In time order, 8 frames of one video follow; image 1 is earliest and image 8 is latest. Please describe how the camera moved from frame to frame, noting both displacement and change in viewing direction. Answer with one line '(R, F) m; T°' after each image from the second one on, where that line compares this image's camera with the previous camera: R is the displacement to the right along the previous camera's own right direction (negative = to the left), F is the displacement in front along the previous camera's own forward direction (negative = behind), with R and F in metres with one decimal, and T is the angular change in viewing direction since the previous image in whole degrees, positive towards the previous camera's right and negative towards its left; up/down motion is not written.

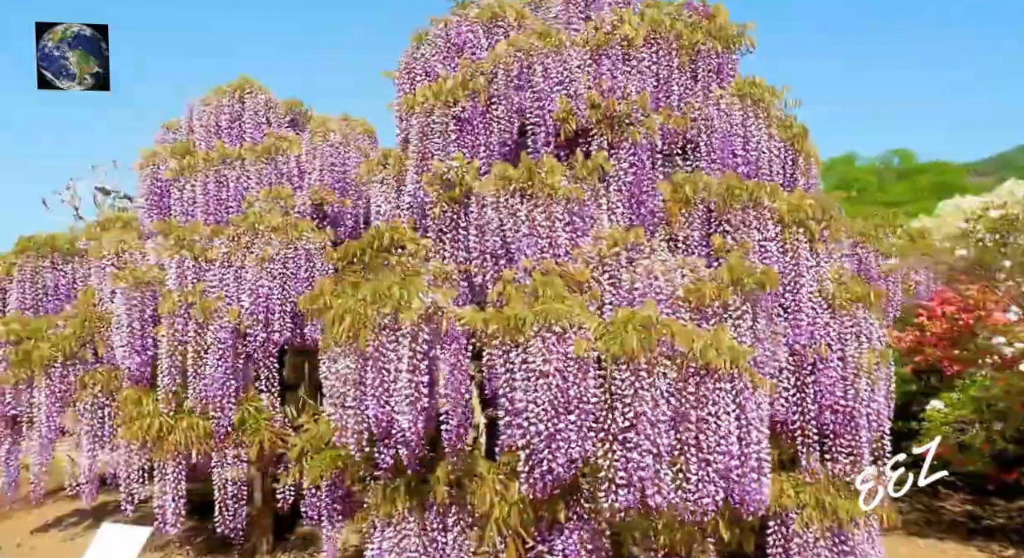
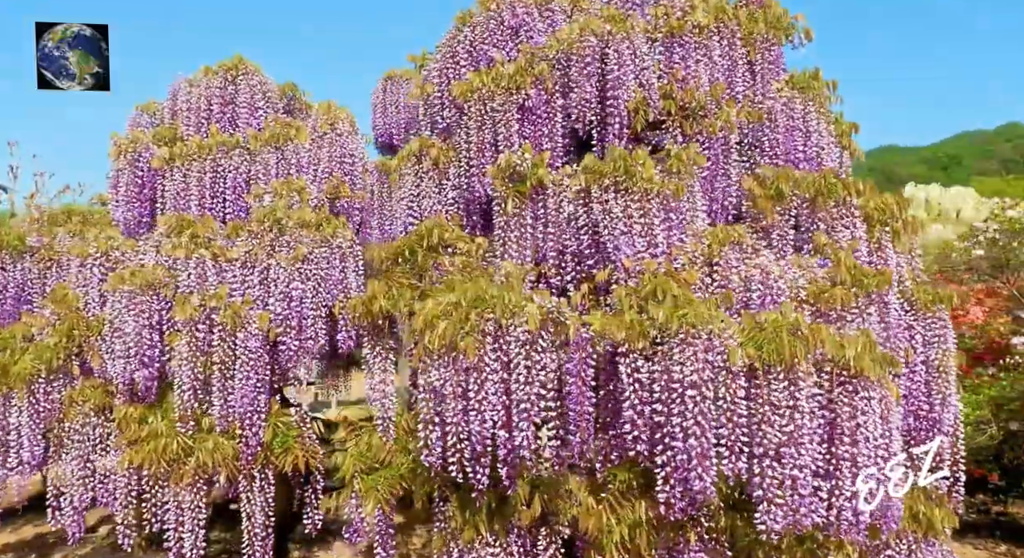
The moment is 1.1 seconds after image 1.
(-1.0, +0.5) m; +7°
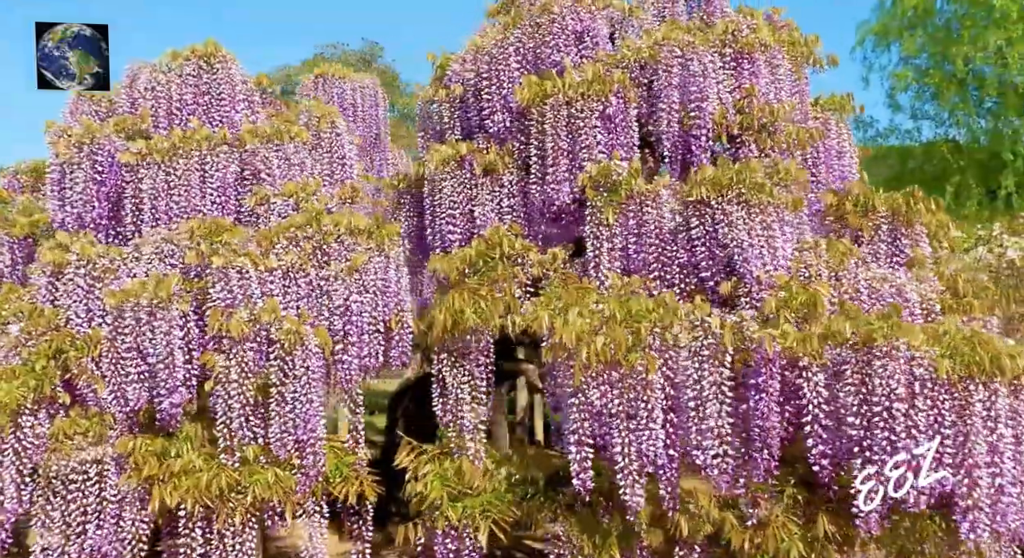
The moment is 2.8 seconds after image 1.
(-1.6, +0.4) m; +13°
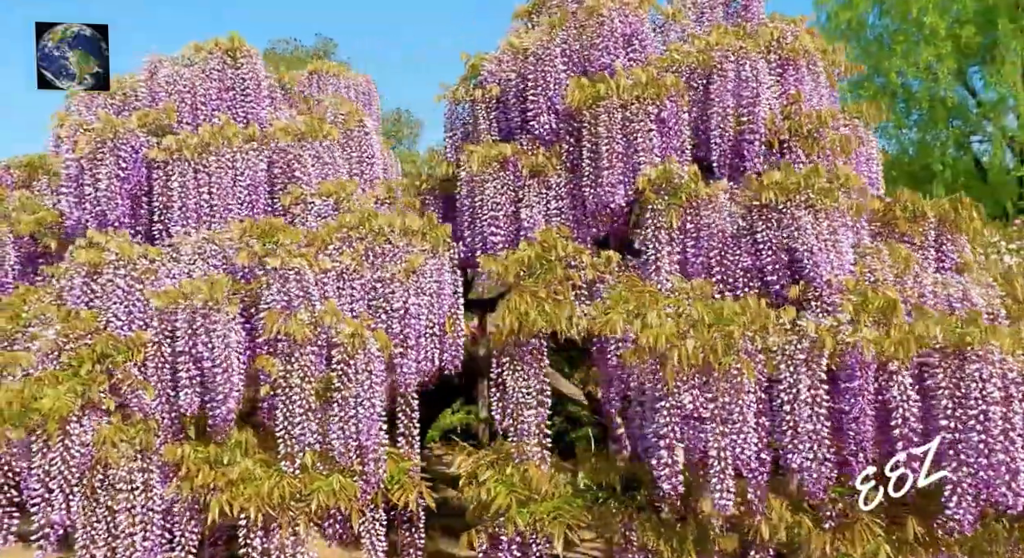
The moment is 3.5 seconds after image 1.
(-0.7, +0.1) m; +4°
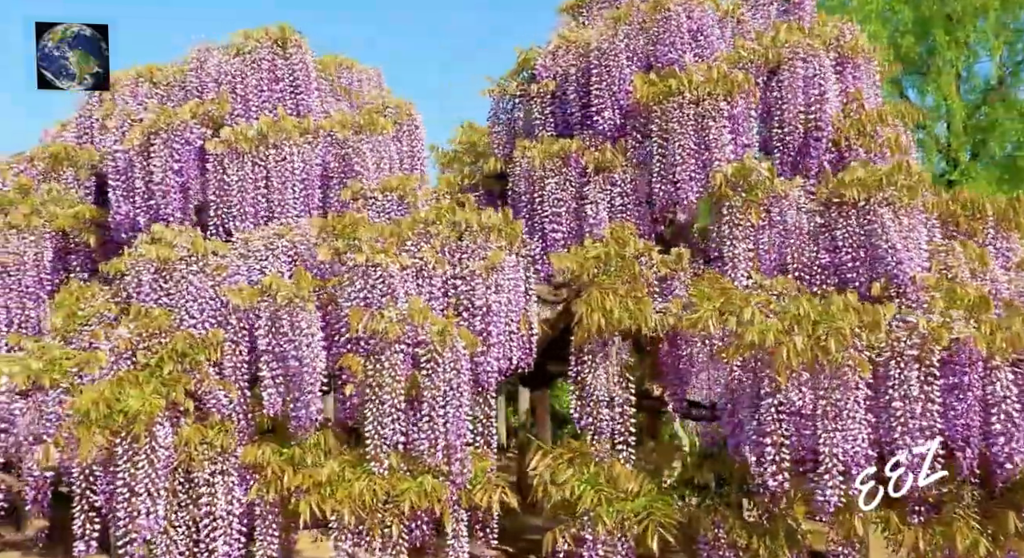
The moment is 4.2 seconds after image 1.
(-0.7, 0.0) m; +3°
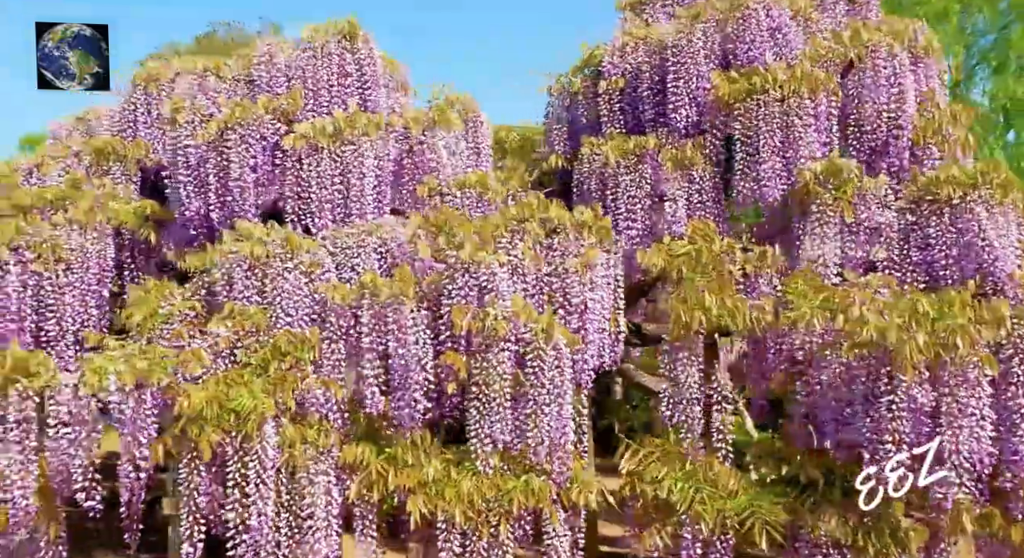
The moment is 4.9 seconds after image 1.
(-0.7, 0.0) m; +2°
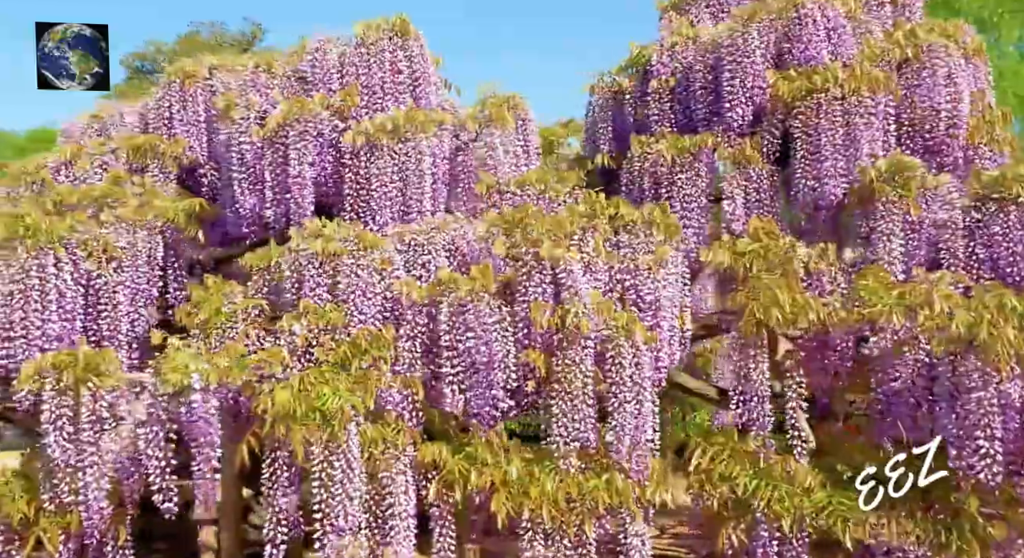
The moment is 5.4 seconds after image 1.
(-0.5, 0.0) m; +2°
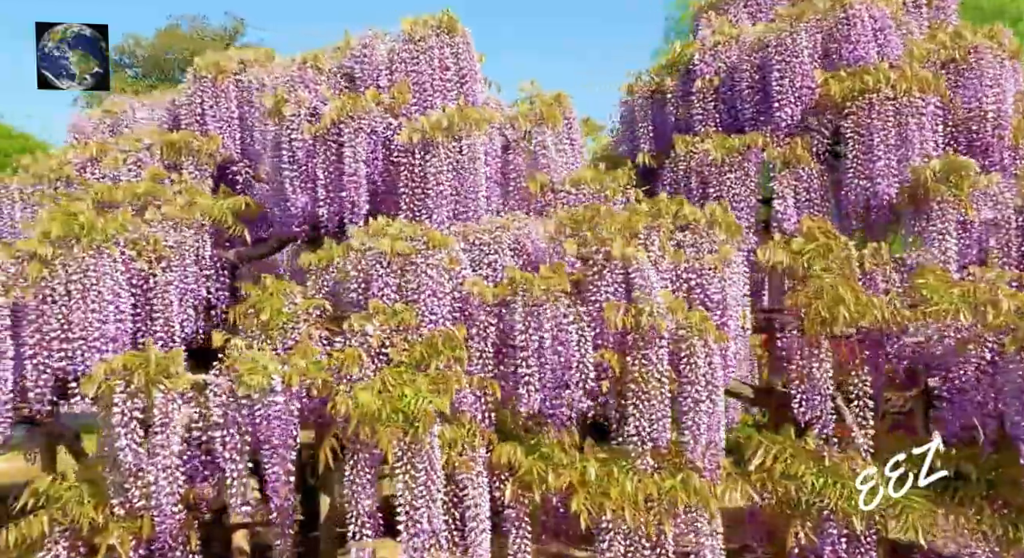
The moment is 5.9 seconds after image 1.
(-0.5, 0.0) m; +2°
